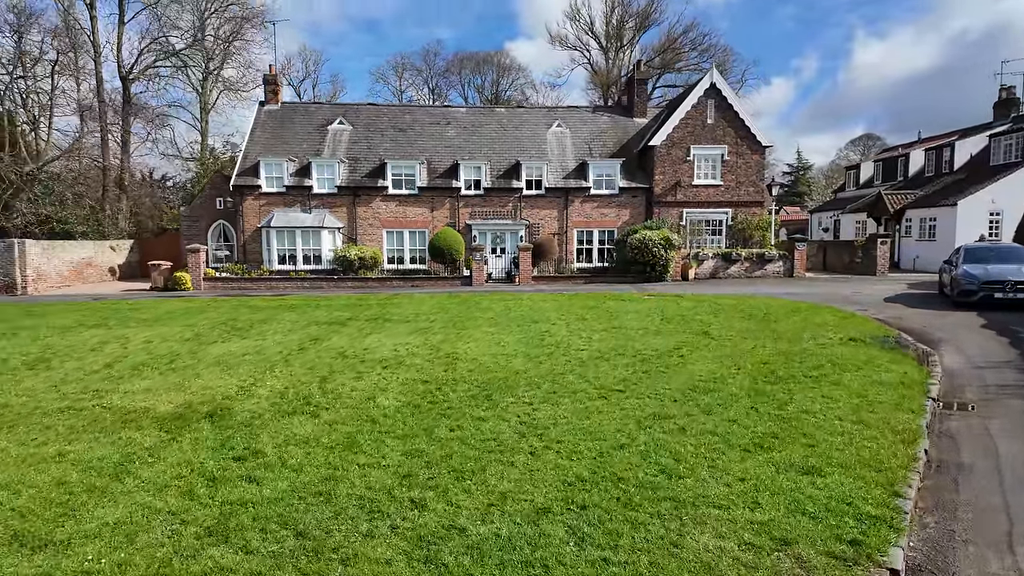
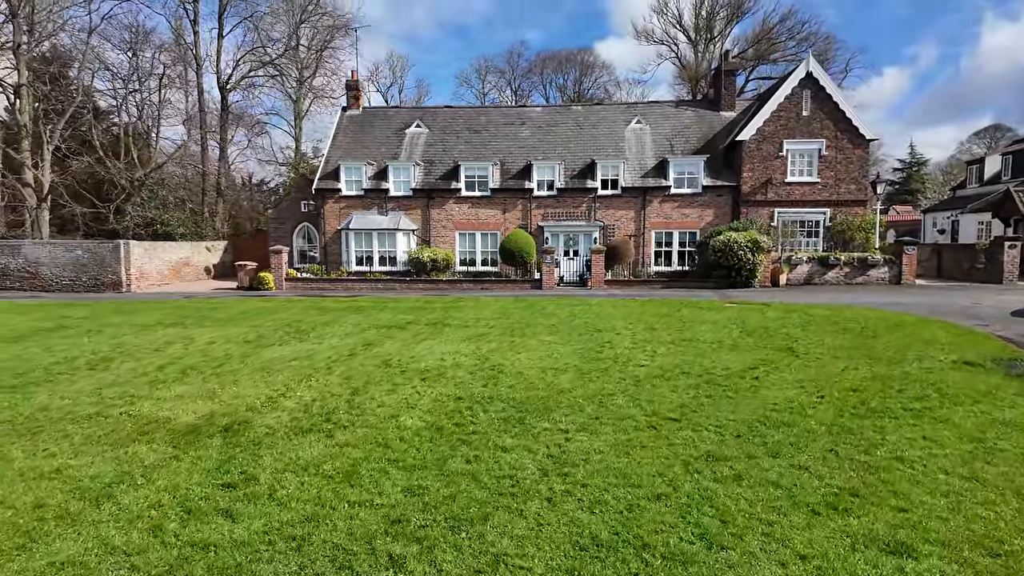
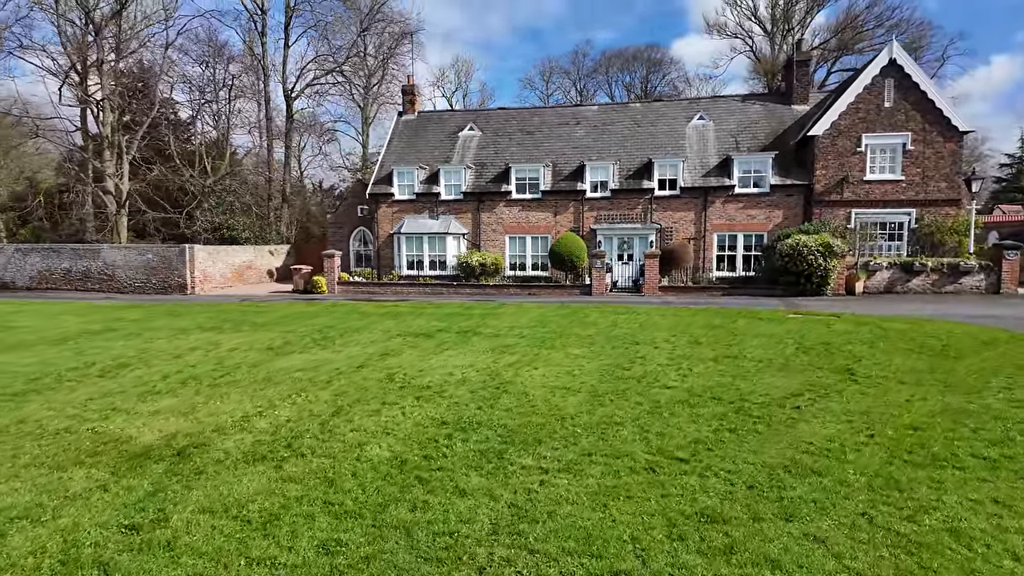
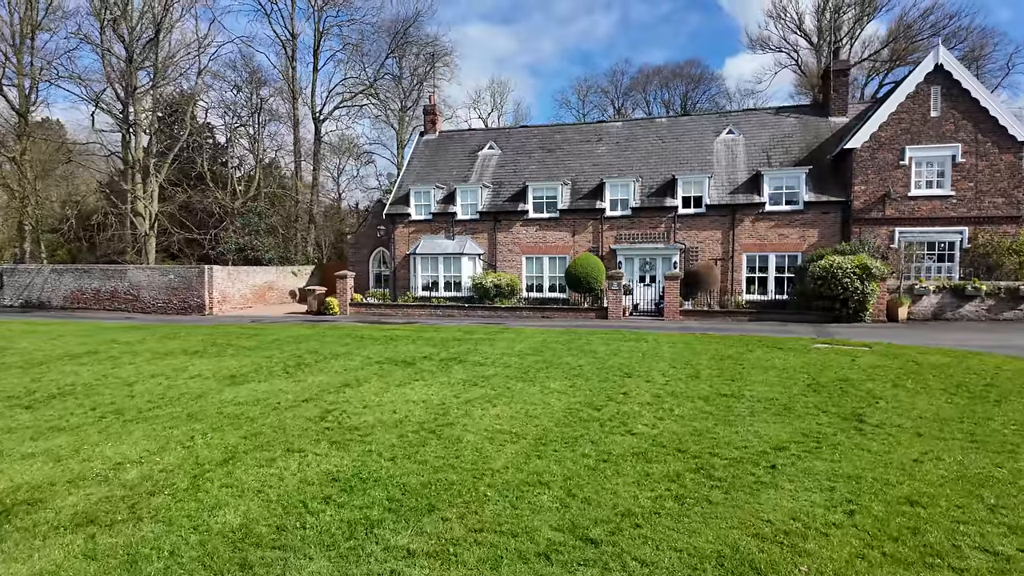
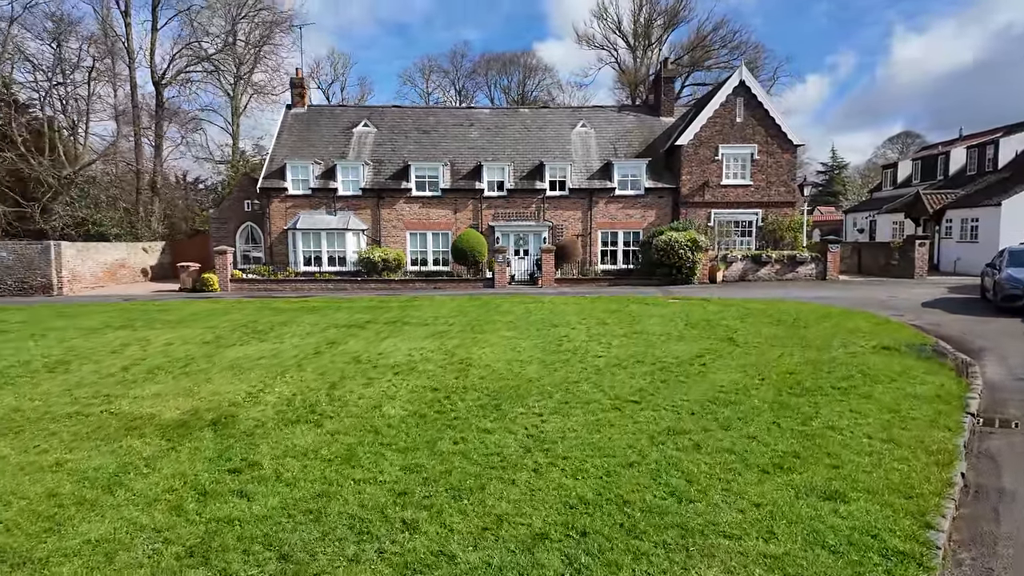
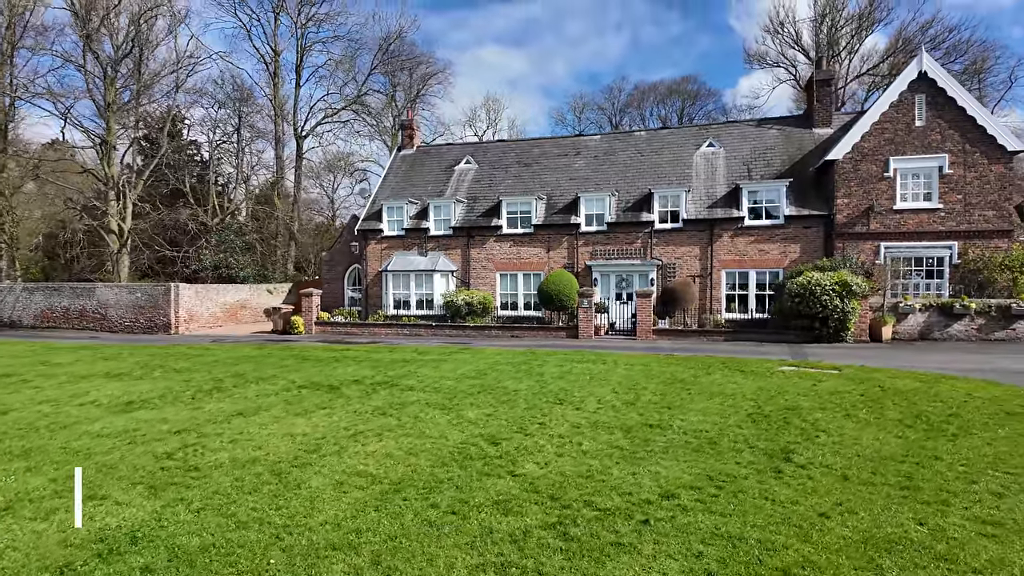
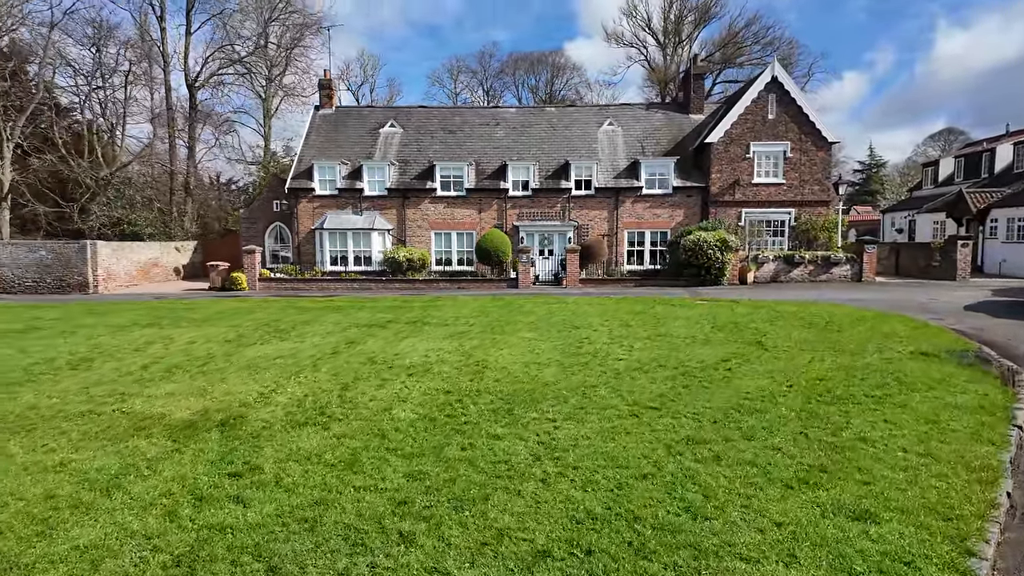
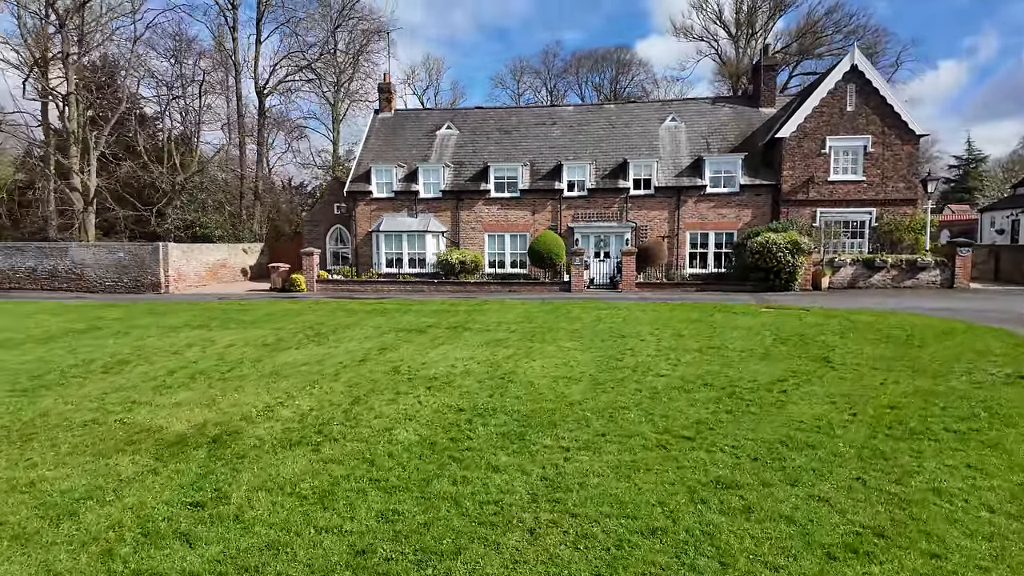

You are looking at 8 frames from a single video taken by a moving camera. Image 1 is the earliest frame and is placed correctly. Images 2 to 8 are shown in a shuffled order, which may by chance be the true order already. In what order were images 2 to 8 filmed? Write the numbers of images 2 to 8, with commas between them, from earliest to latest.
5, 7, 2, 8, 3, 4, 6
